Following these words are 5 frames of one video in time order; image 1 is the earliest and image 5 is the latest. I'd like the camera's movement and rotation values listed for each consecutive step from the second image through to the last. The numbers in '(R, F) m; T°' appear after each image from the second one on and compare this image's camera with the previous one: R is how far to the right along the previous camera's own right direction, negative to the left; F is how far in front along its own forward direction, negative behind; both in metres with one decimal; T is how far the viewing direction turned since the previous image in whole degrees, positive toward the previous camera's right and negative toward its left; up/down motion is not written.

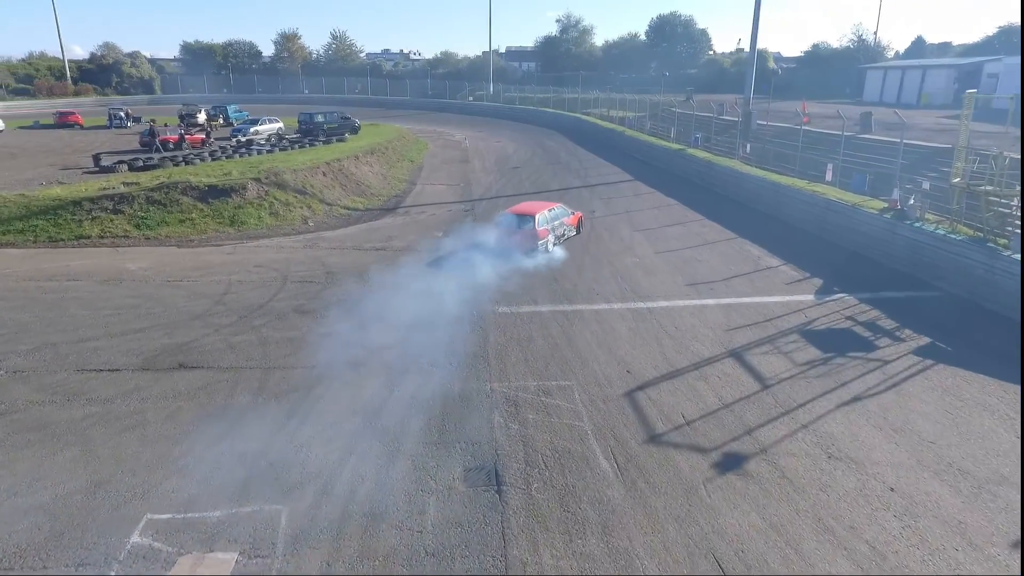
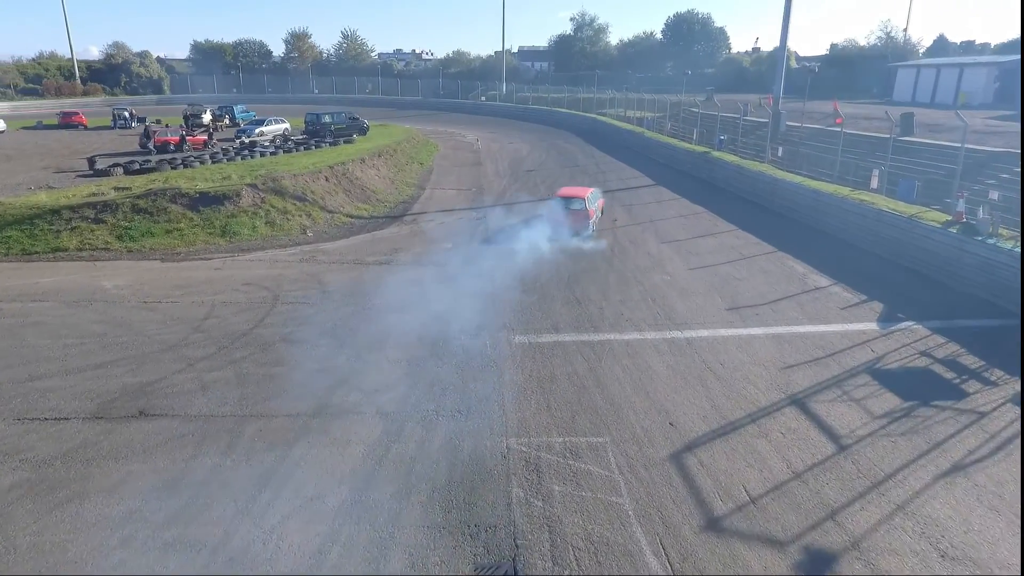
(-0.1, +1.5) m; -1°
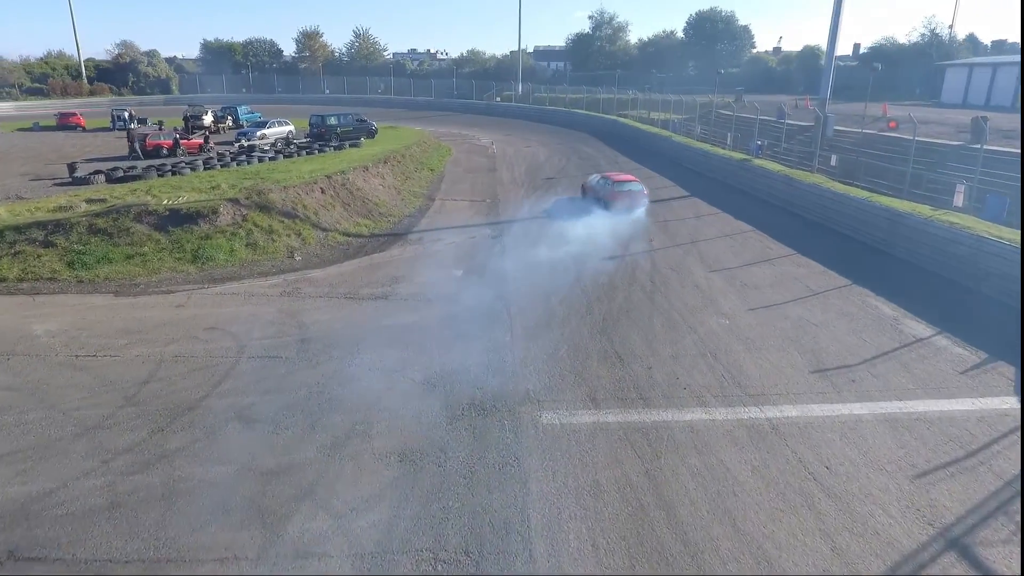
(-0.2, +2.5) m; -1°
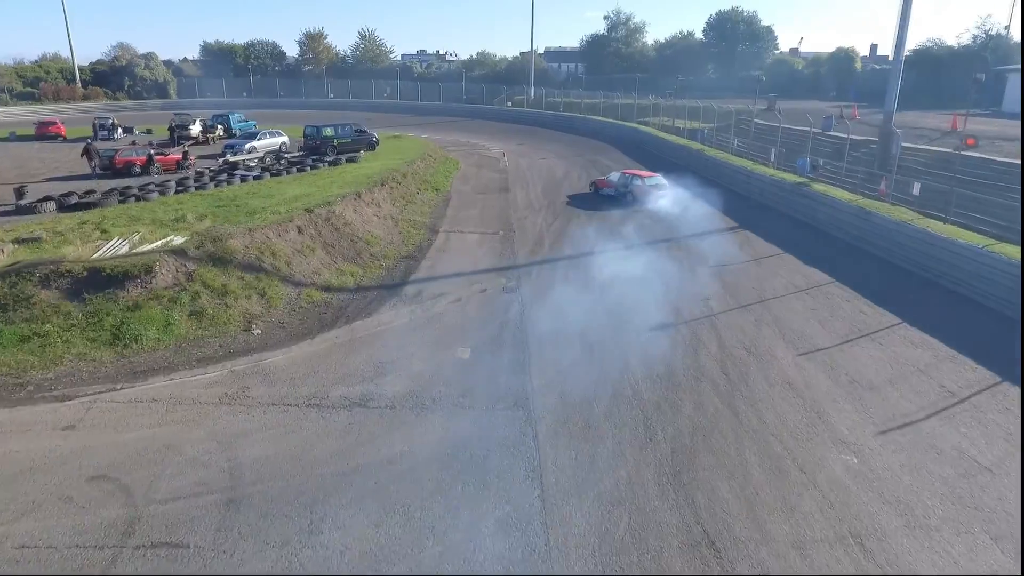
(-0.3, +3.5) m; -1°
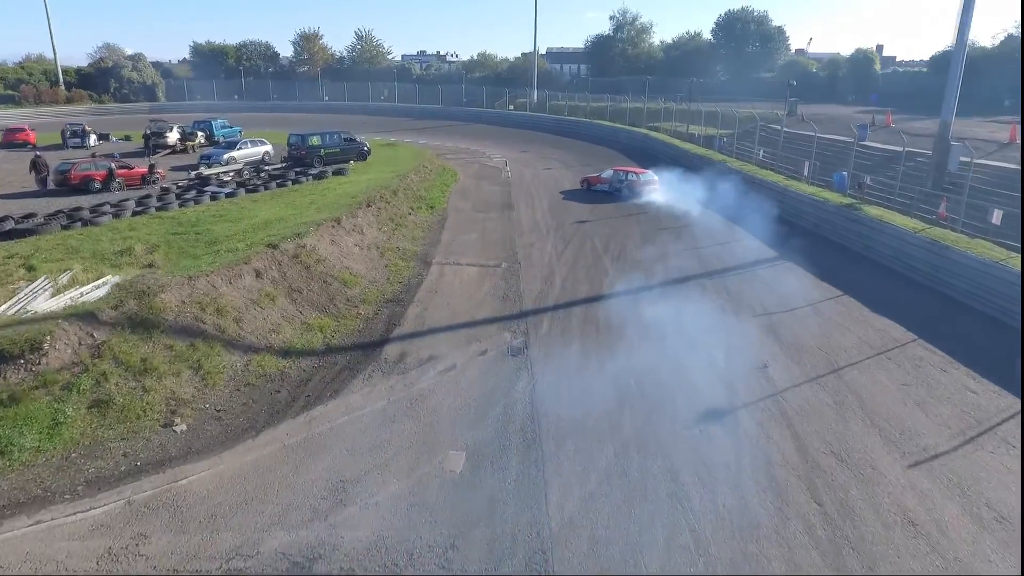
(-0.1, +2.9) m; 0°
